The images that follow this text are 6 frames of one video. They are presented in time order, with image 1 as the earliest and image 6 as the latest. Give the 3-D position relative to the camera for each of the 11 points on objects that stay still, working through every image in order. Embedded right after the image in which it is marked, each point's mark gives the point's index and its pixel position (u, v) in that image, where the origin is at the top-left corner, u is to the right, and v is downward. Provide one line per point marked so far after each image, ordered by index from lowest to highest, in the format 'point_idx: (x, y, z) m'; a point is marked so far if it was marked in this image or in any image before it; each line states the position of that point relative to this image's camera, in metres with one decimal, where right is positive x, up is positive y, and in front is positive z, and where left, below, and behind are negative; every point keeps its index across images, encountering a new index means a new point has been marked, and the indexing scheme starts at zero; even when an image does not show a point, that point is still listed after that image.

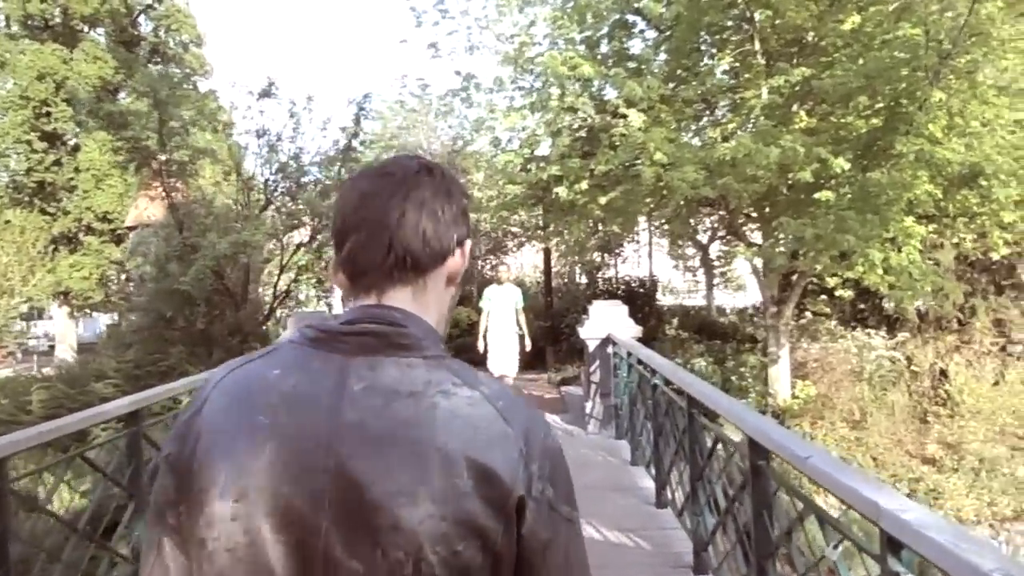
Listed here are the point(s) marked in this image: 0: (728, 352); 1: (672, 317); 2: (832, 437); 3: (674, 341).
0: (+3.4, -1.0, +13.9) m
1: (+3.1, -0.5, +17.0) m
2: (+4.0, -1.9, +11.2) m
3: (+2.7, -0.9, +15.1) m
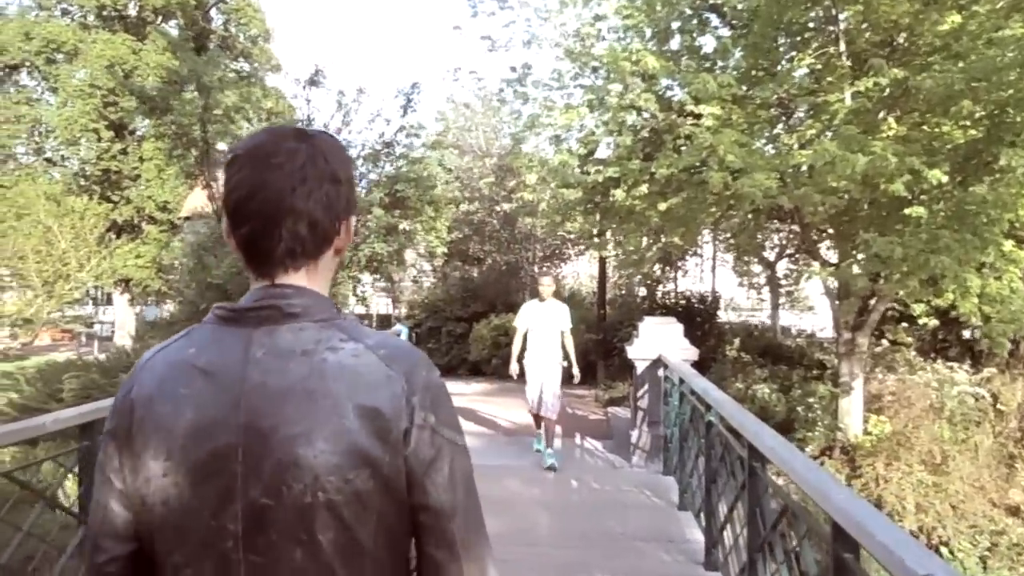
0: (+4.1, -1.3, +12.8) m
1: (+4.0, -0.8, +16.0) m
2: (+4.4, -2.2, +10.1) m
3: (+3.5, -1.2, +14.1) m
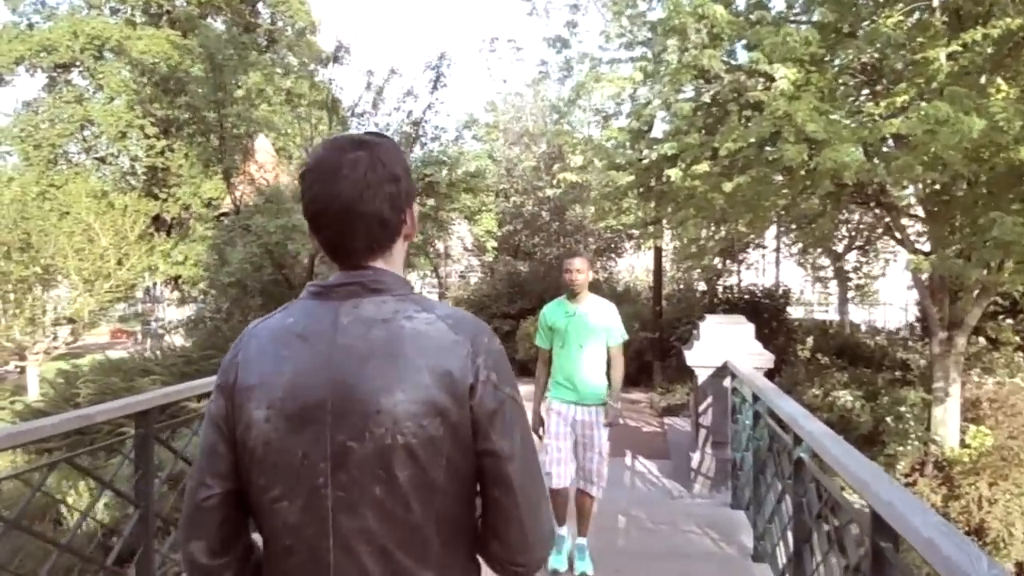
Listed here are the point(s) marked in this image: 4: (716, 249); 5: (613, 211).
0: (+4.7, -1.2, +11.5) m
1: (+4.8, -0.7, +14.6) m
2: (+4.9, -2.1, +8.7) m
3: (+4.2, -1.1, +12.7) m
4: (+2.7, +0.5, +11.9) m
5: (+1.4, +1.1, +12.7) m
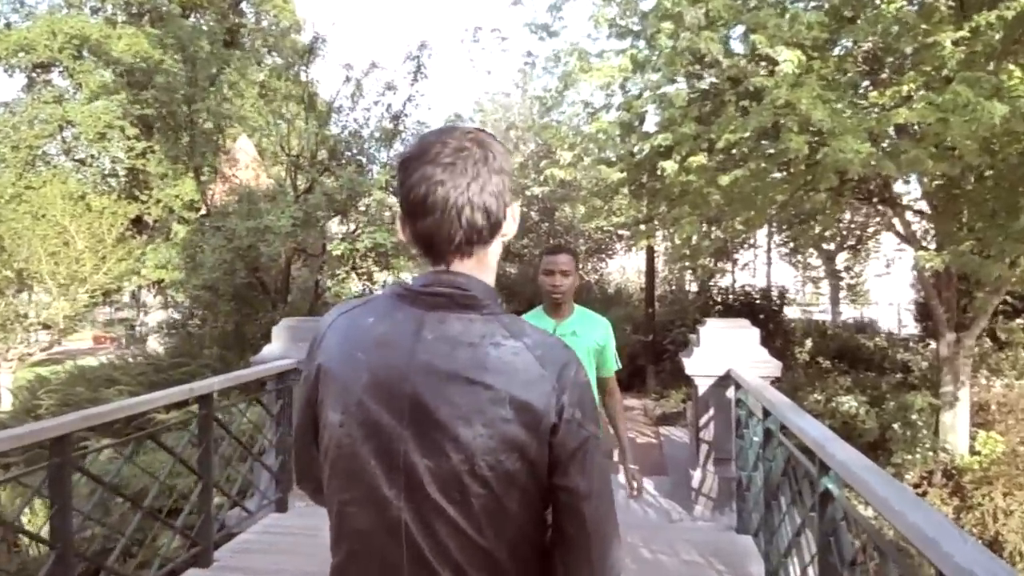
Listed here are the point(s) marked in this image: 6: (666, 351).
0: (+4.5, -1.2, +11.0) m
1: (+4.6, -0.7, +14.2) m
2: (+4.7, -2.1, +8.3) m
3: (+4.0, -1.1, +12.3) m
4: (+2.5, +0.5, +11.4) m
5: (+1.2, +1.1, +12.2) m
6: (+2.7, -1.1, +15.9) m
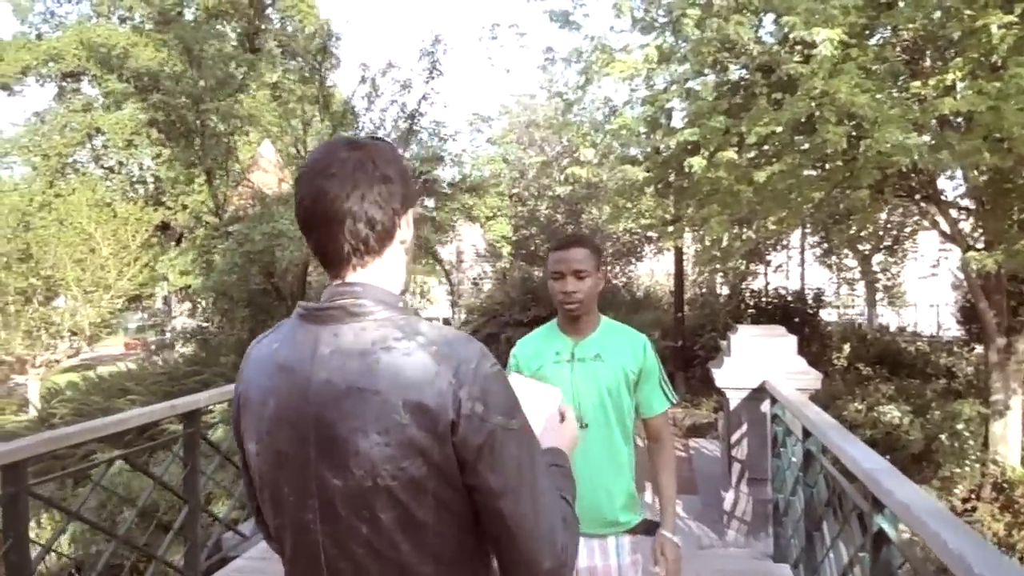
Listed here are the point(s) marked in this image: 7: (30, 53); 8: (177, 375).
0: (+4.8, -1.2, +10.5) m
1: (+4.9, -0.8, +13.6) m
2: (+4.9, -2.1, +7.7) m
3: (+4.3, -1.1, +11.7) m
4: (+2.8, +0.5, +11.0) m
5: (+1.5, +1.0, +11.8) m
6: (+3.1, -1.2, +15.4) m
7: (-10.5, +5.1, +19.9) m
8: (-3.9, -1.0, +10.7) m
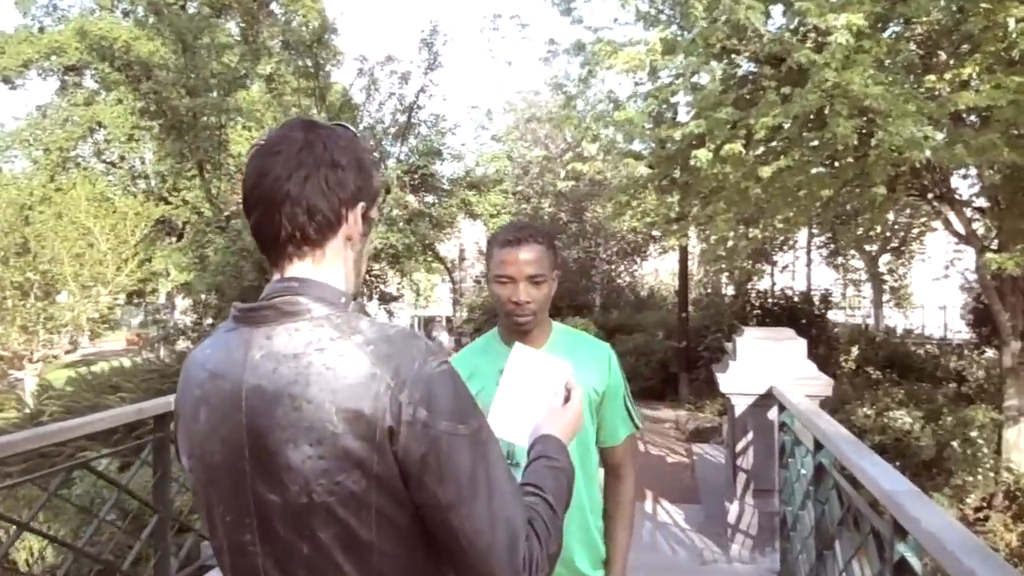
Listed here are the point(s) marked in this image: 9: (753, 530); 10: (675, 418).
0: (+4.8, -1.3, +10.2) m
1: (+5.0, -0.8, +13.4) m
2: (+4.9, -2.1, +7.4) m
3: (+4.3, -1.1, +11.5) m
4: (+2.8, +0.5, +10.7) m
5: (+1.5, +1.0, +11.5) m
6: (+3.2, -1.2, +15.1) m
7: (-10.4, +5.3, +19.7) m
8: (-3.9, -1.0, +10.4) m
9: (+1.3, -1.3, +4.8) m
10: (+2.0, -1.6, +11.2) m
